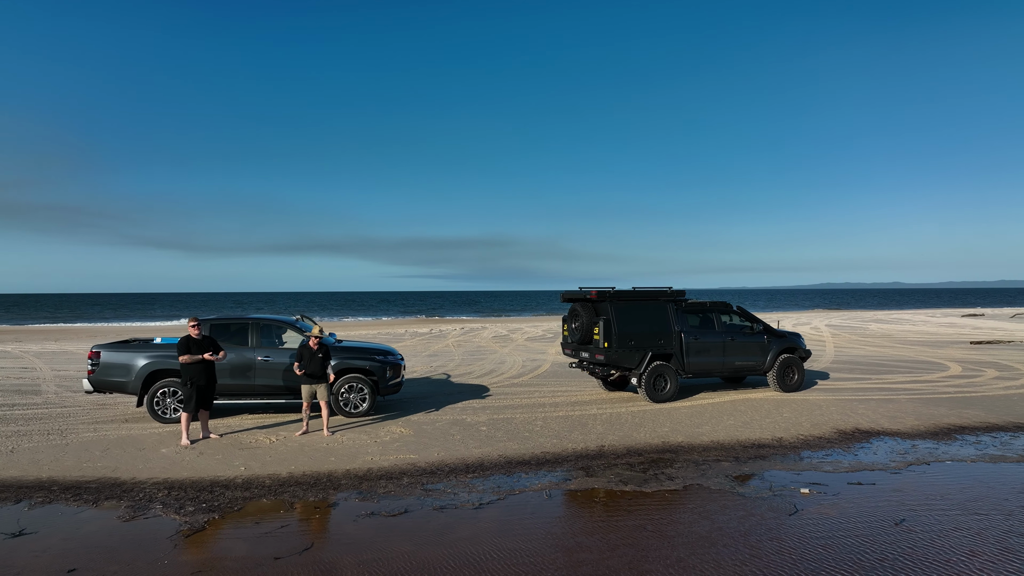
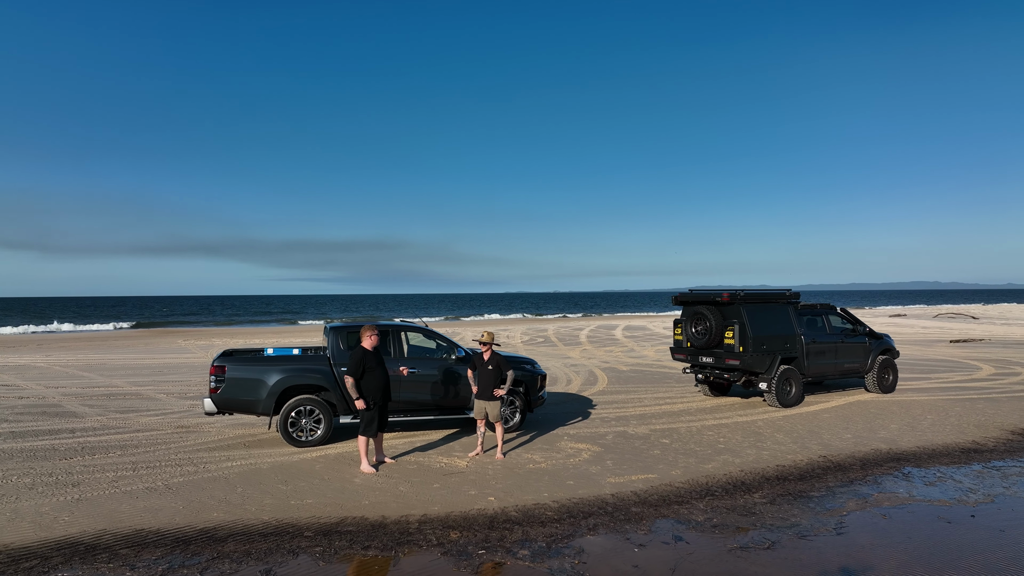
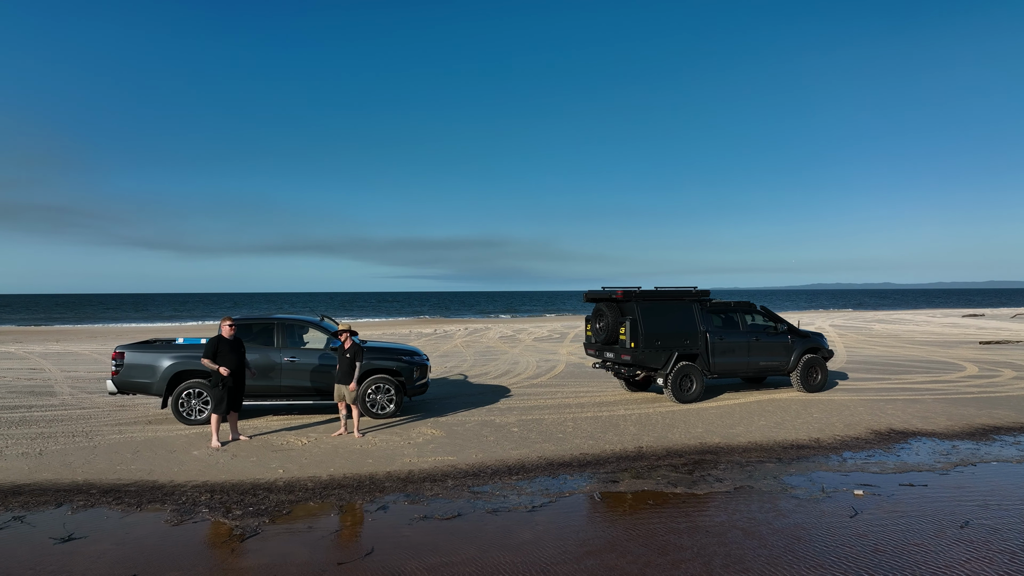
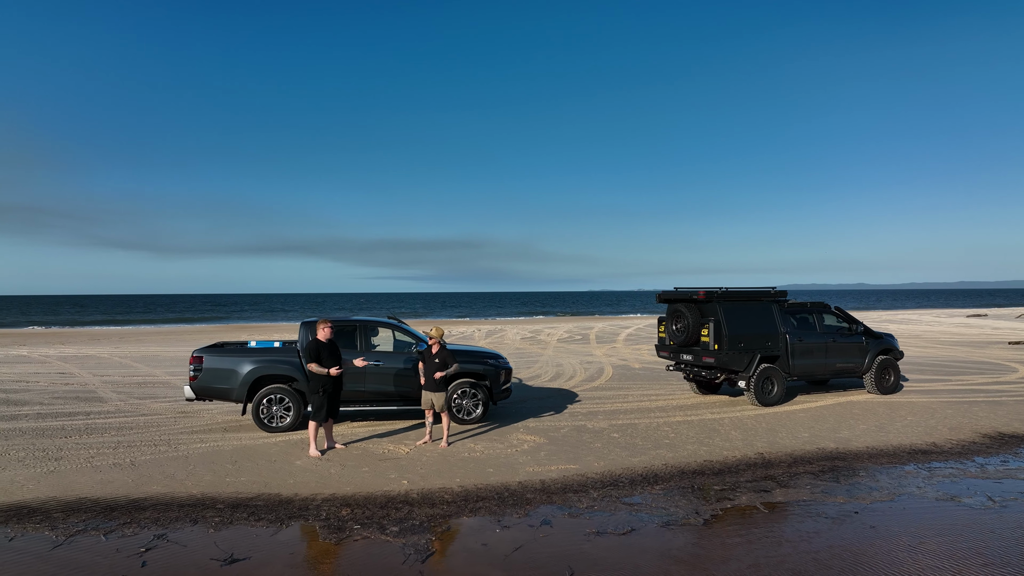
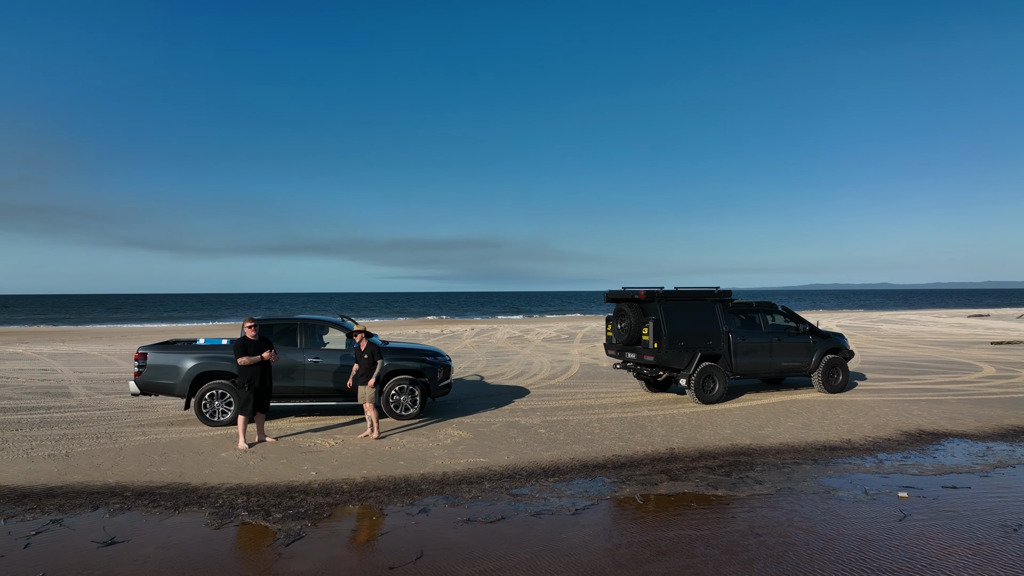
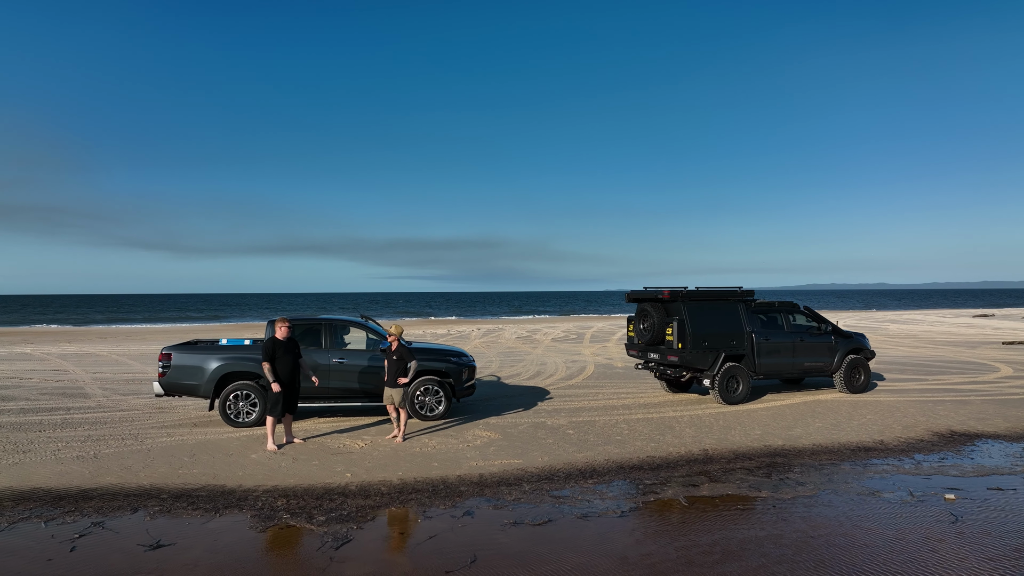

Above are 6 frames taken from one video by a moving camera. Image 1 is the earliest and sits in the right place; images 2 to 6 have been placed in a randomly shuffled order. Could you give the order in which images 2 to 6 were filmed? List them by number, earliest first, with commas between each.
3, 5, 6, 4, 2
